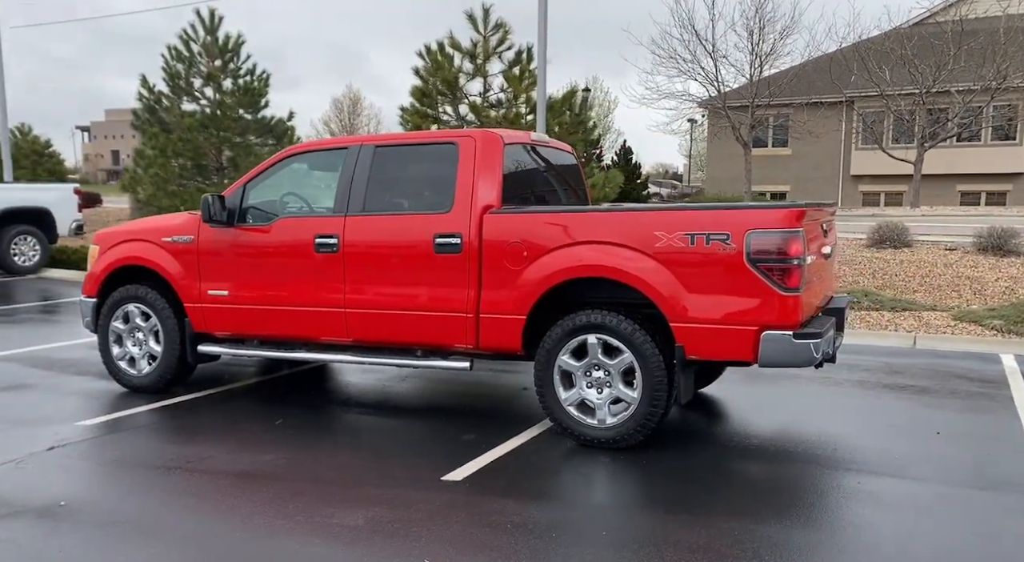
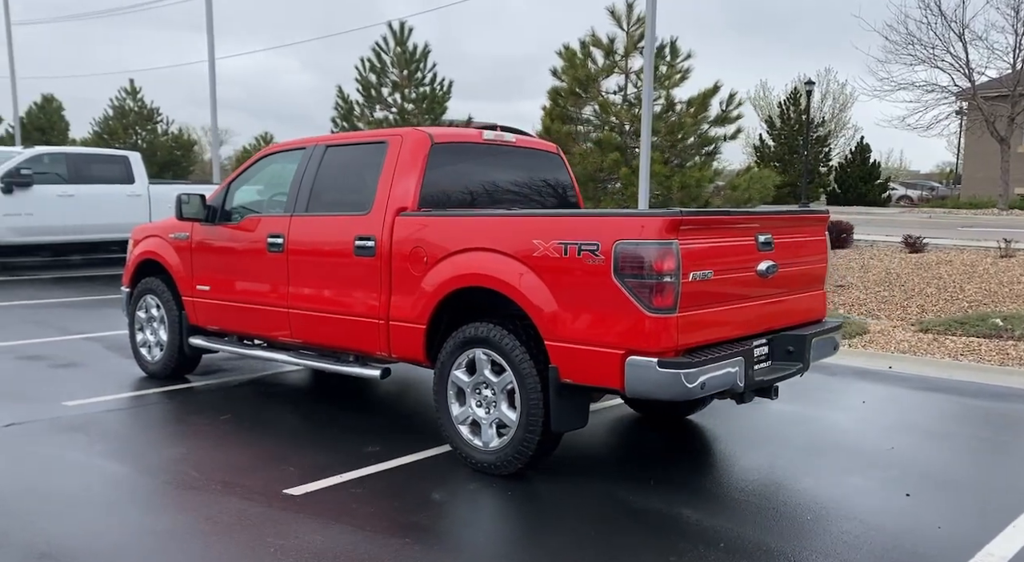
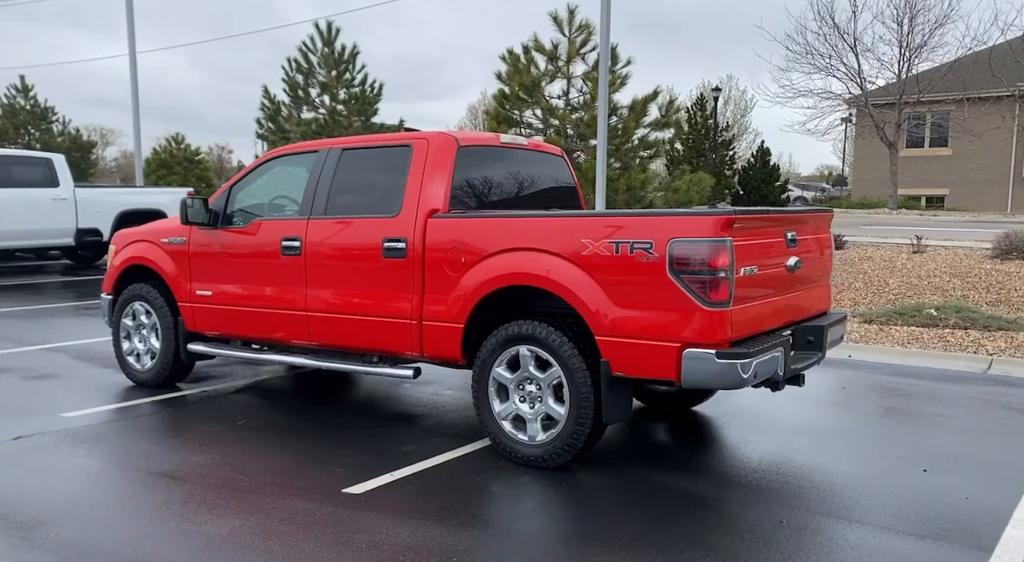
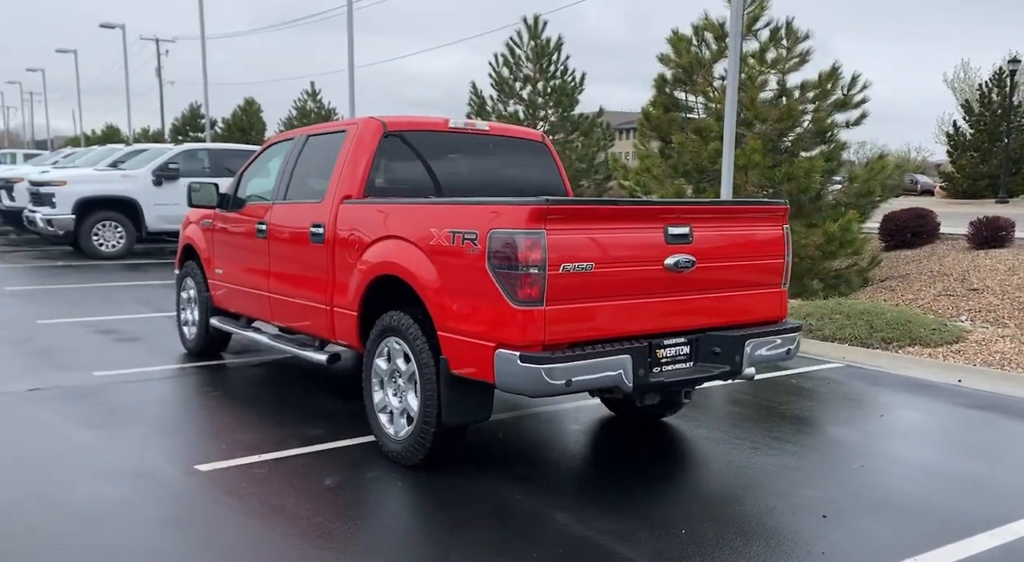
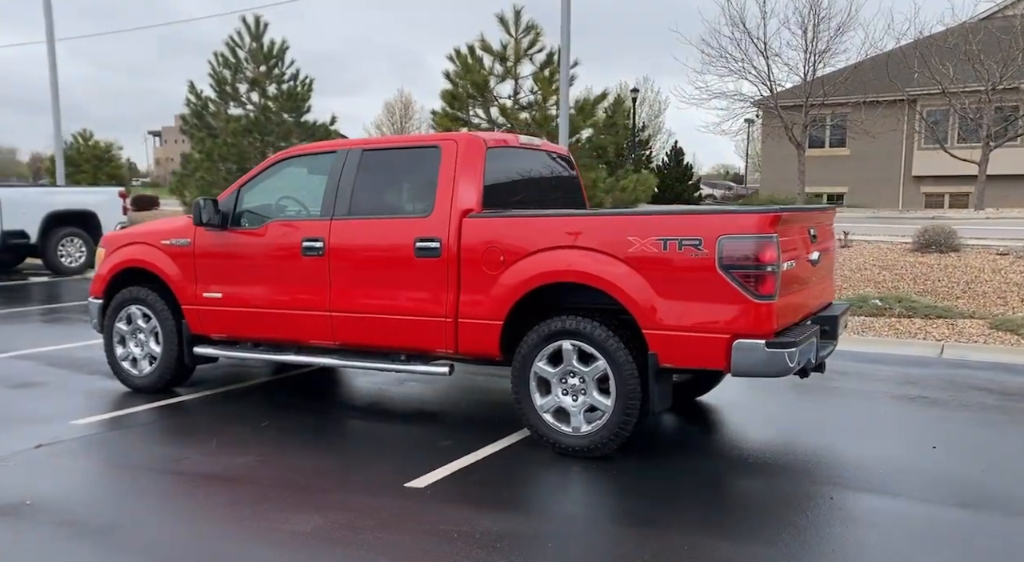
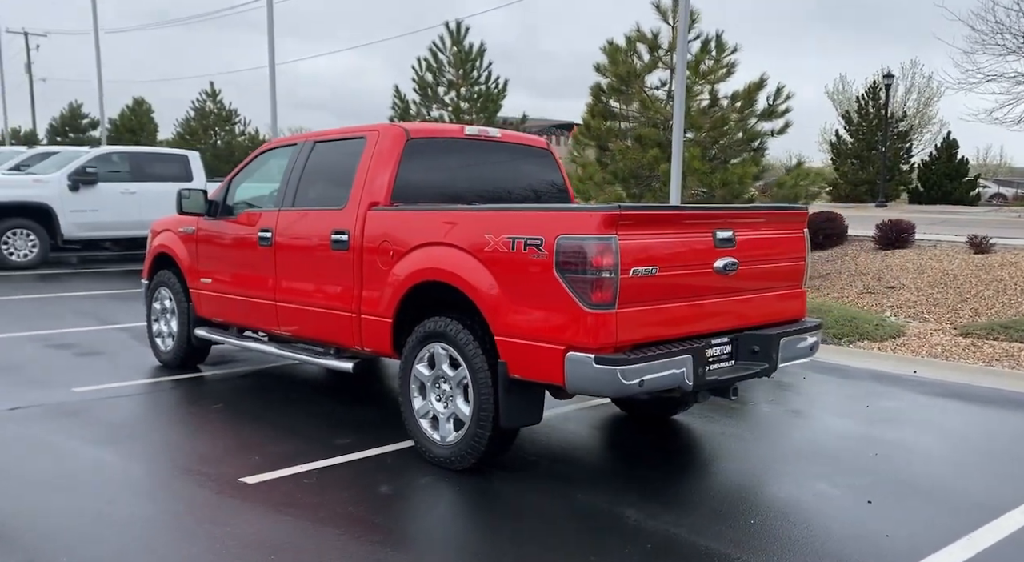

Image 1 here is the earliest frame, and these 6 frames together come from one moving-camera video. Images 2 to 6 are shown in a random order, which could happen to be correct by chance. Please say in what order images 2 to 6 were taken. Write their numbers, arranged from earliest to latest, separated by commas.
5, 3, 2, 6, 4
